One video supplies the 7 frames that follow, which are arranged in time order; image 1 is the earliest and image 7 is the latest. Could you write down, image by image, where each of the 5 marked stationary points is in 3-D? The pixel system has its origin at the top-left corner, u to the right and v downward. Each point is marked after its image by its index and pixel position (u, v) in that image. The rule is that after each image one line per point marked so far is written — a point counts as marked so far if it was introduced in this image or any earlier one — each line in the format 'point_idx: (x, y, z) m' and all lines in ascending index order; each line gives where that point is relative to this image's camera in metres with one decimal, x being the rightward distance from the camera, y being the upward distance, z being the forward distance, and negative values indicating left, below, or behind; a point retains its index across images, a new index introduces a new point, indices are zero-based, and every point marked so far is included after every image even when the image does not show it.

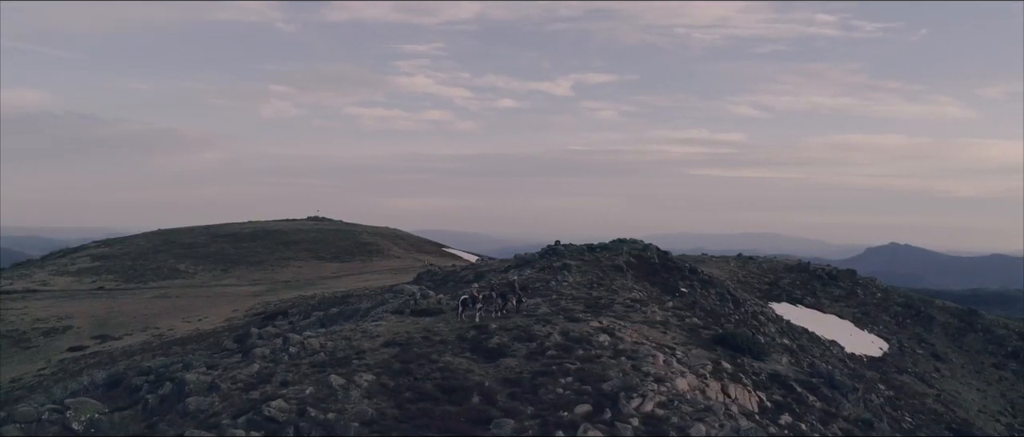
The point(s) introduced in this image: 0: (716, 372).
0: (+4.9, -3.8, +18.0) m
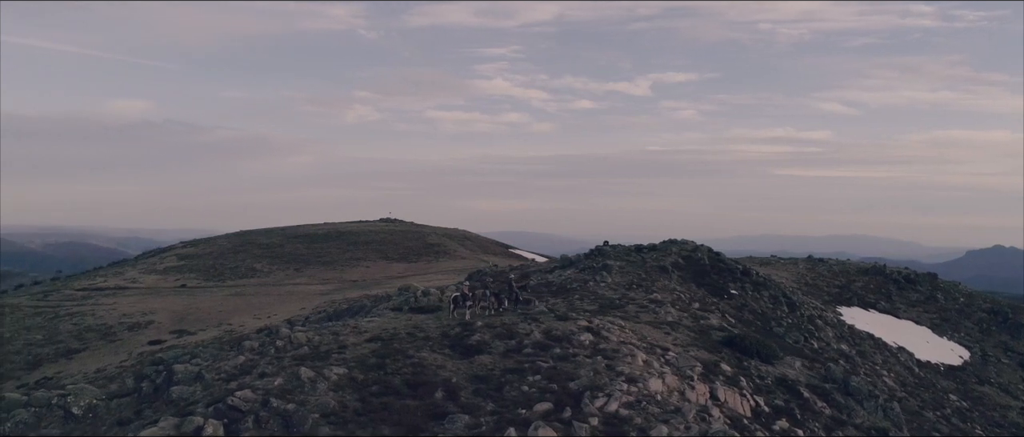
0: (+4.6, -3.8, +17.6) m
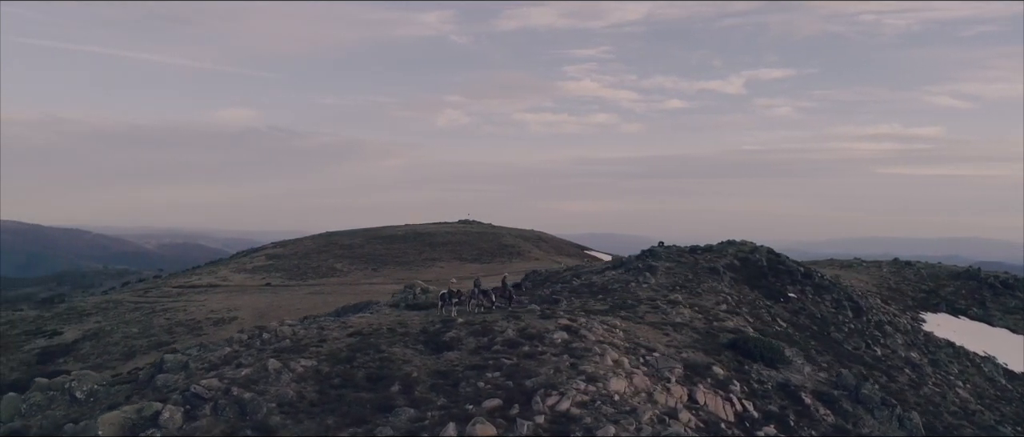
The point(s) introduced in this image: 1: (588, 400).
0: (+4.1, -3.7, +17.1) m
1: (+1.6, -3.9, +15.5) m
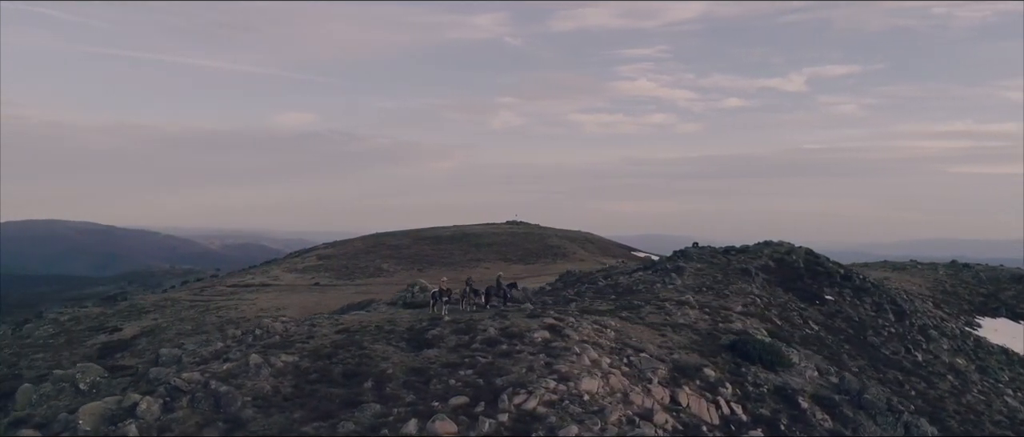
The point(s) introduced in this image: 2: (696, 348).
0: (+3.7, -3.7, +16.8) m
1: (+1.1, -3.9, +15.4) m
2: (+5.0, -3.5, +19.5) m
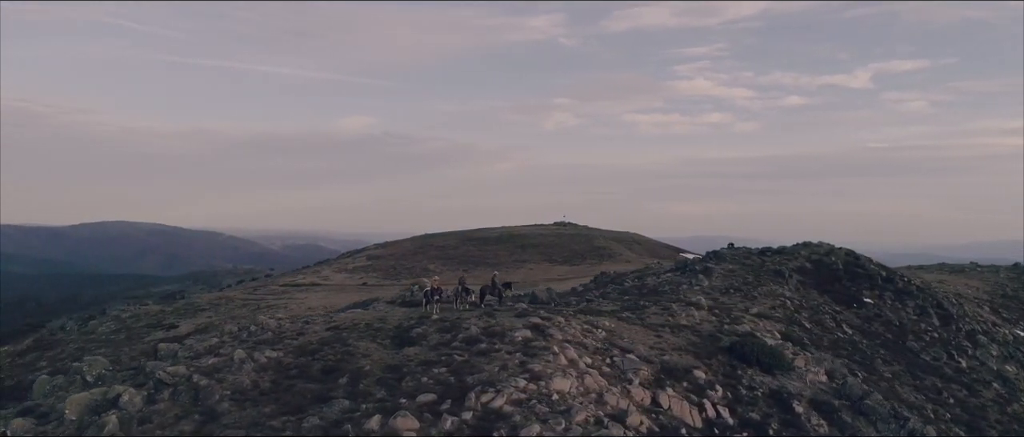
0: (+3.3, -3.7, +16.5) m
1: (+0.6, -3.9, +15.4) m
2: (+4.8, -3.5, +19.1) m
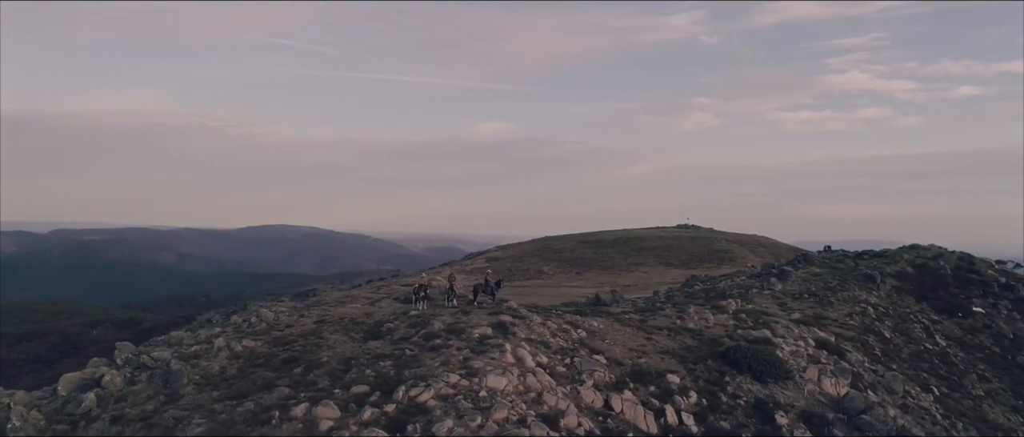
0: (+2.3, -3.6, +16.0) m
1: (-0.5, -3.8, +15.4) m
2: (+4.3, -3.4, +18.3) m
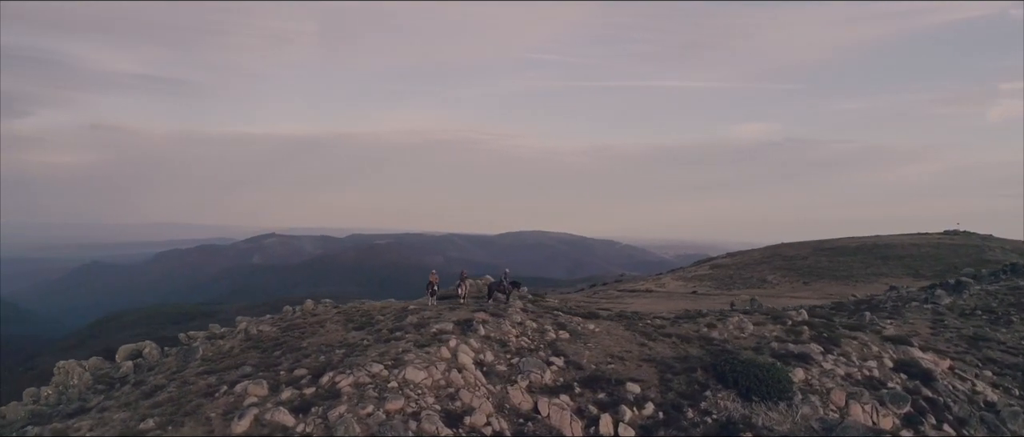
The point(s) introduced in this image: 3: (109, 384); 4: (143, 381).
0: (+1.1, -3.5, +15.3) m
1: (-1.8, -3.7, +15.7) m
2: (+3.7, -3.4, +16.8) m
3: (-9.9, -4.1, +17.8) m
4: (-8.7, -3.9, +17.1) m
